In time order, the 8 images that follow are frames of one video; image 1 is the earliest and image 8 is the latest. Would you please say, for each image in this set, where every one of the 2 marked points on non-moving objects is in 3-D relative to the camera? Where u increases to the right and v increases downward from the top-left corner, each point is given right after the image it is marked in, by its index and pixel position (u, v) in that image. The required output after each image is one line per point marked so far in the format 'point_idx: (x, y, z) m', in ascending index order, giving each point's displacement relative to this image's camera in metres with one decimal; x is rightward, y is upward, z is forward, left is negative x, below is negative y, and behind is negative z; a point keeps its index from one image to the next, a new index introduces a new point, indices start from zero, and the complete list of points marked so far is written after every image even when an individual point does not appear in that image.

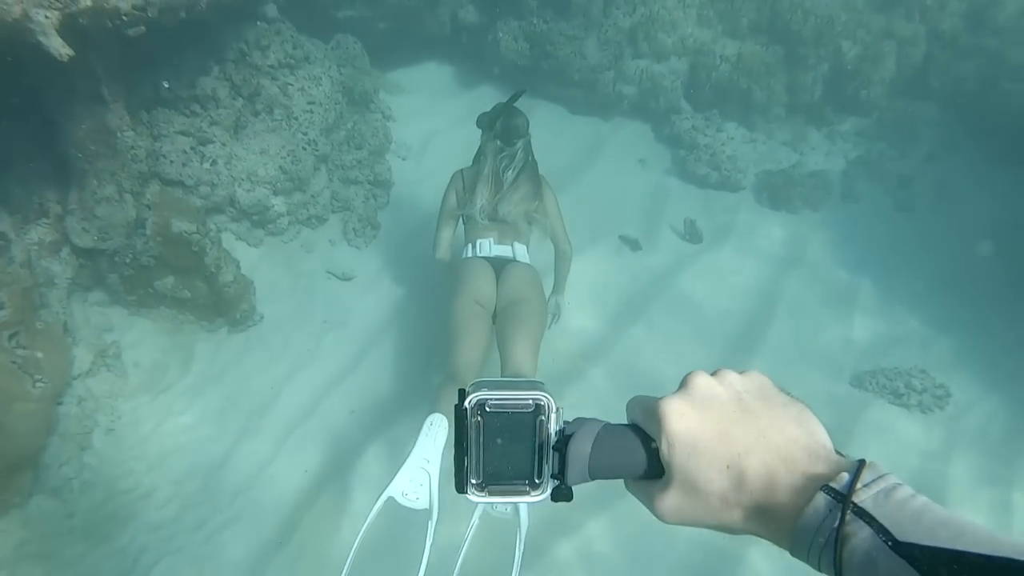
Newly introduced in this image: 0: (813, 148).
0: (+2.9, +1.4, +7.3) m
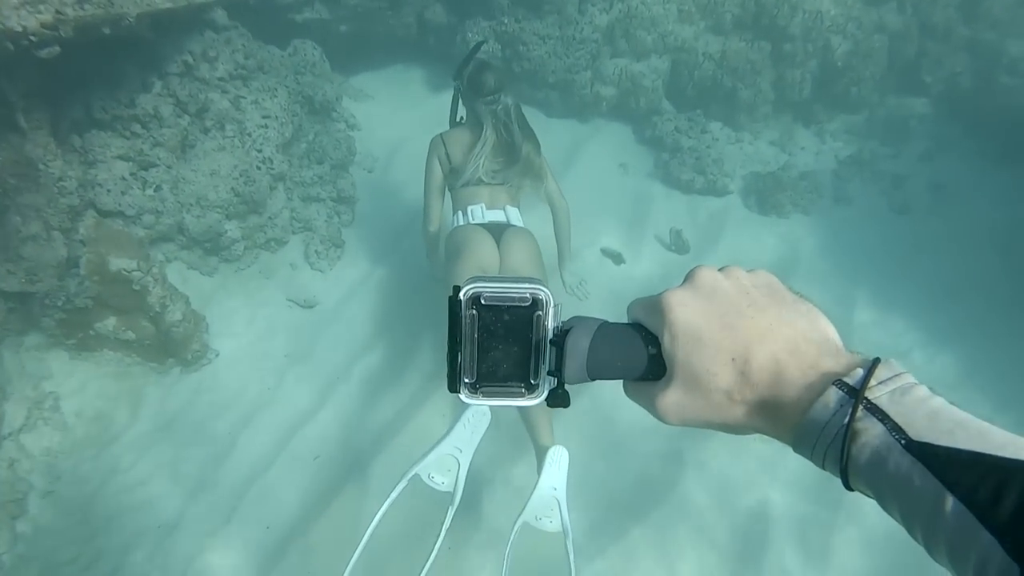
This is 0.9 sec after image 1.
0: (+2.7, +1.3, +7.0) m
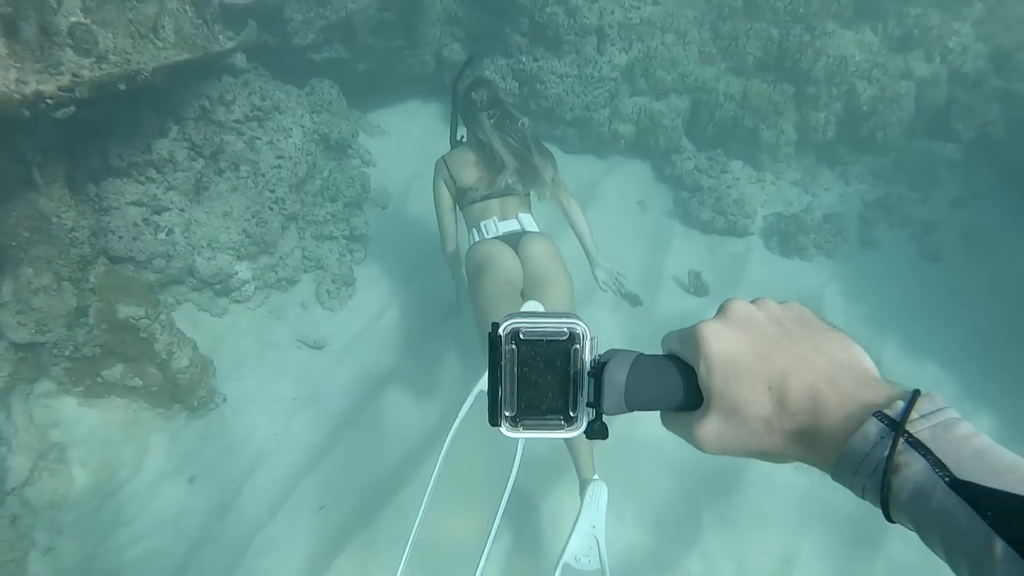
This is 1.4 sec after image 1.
0: (+2.9, +0.9, +6.8) m
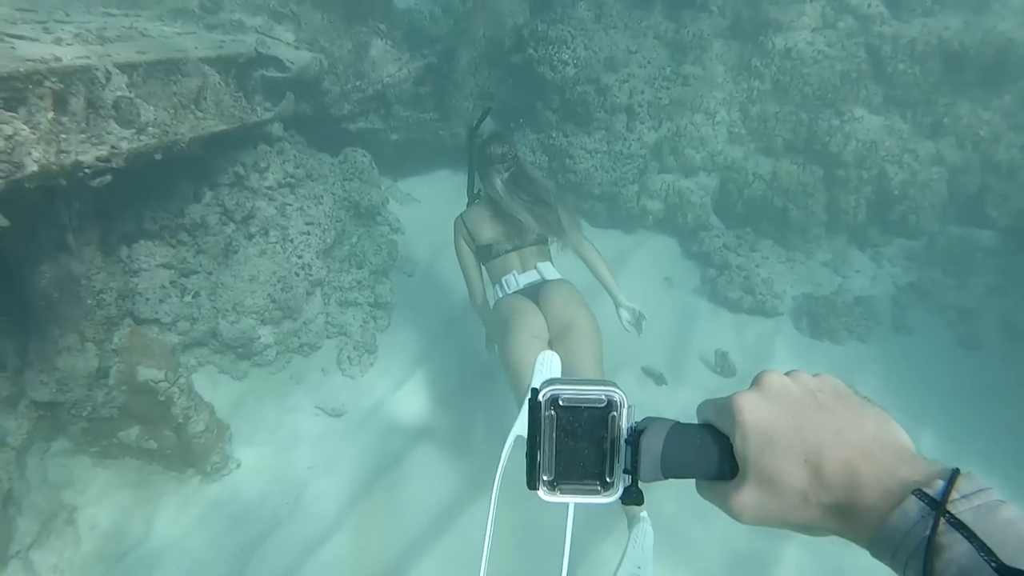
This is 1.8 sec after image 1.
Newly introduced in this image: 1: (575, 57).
0: (+3.1, +0.2, +6.7) m
1: (+0.5, +2.0, +6.3) m
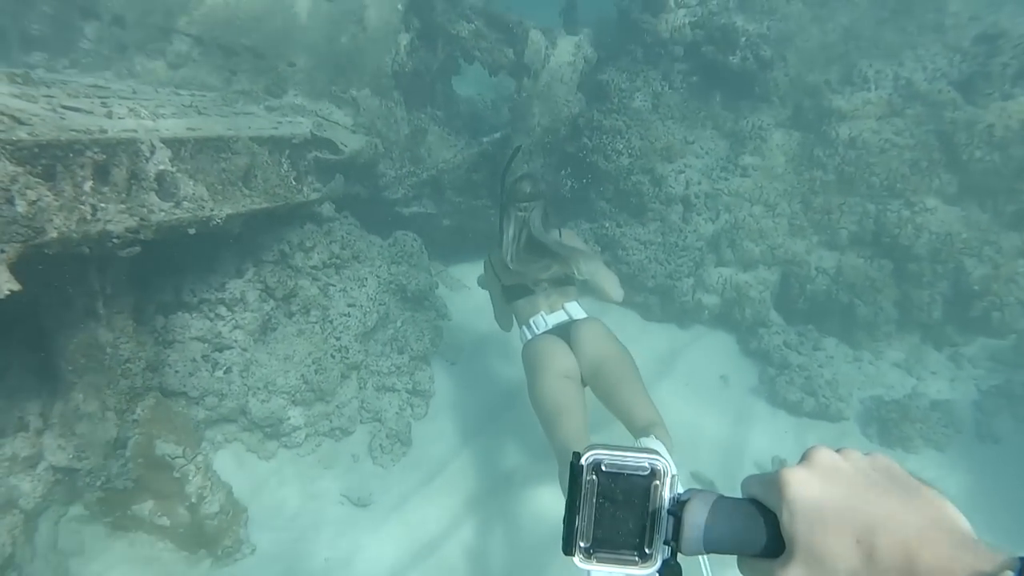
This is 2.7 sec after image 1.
0: (+3.5, -0.7, +6.2) m
1: (+1.0, +1.2, +6.2) m
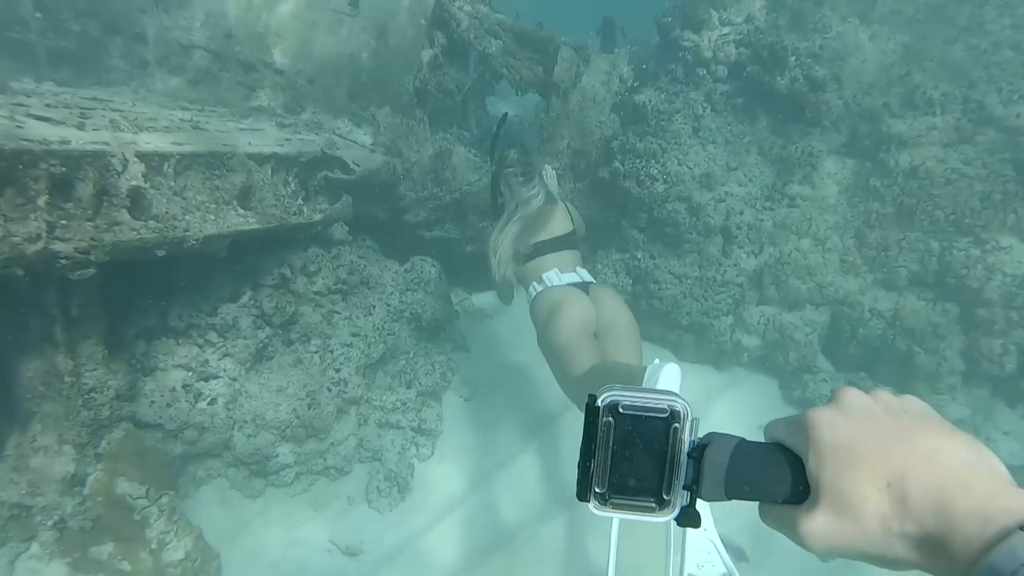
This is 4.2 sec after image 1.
0: (+3.6, -1.1, +5.4) m
1: (+1.2, +0.9, +5.7) m
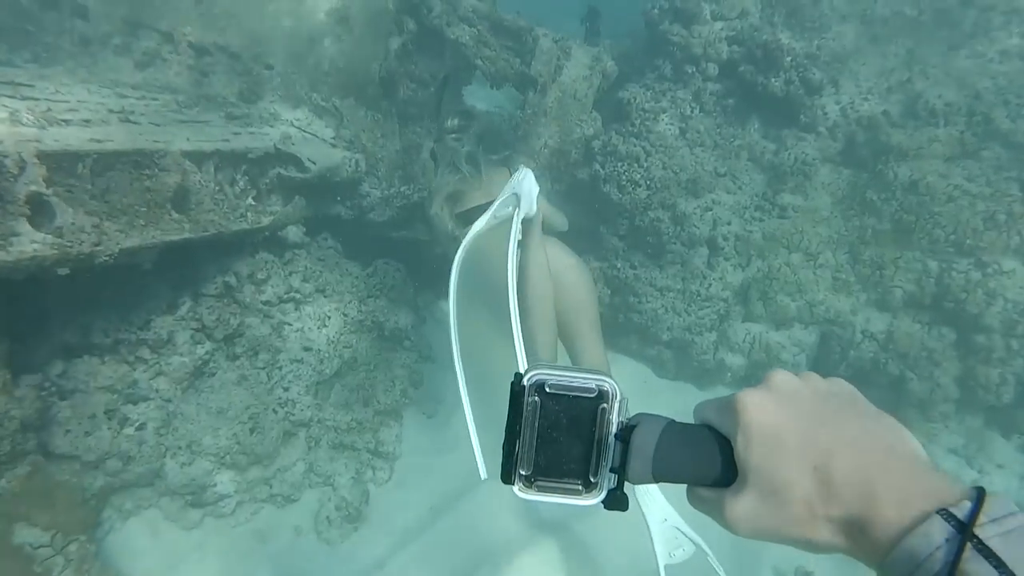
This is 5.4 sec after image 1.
0: (+3.4, -1.2, +5.1) m
1: (+1.0, +0.8, +5.3) m
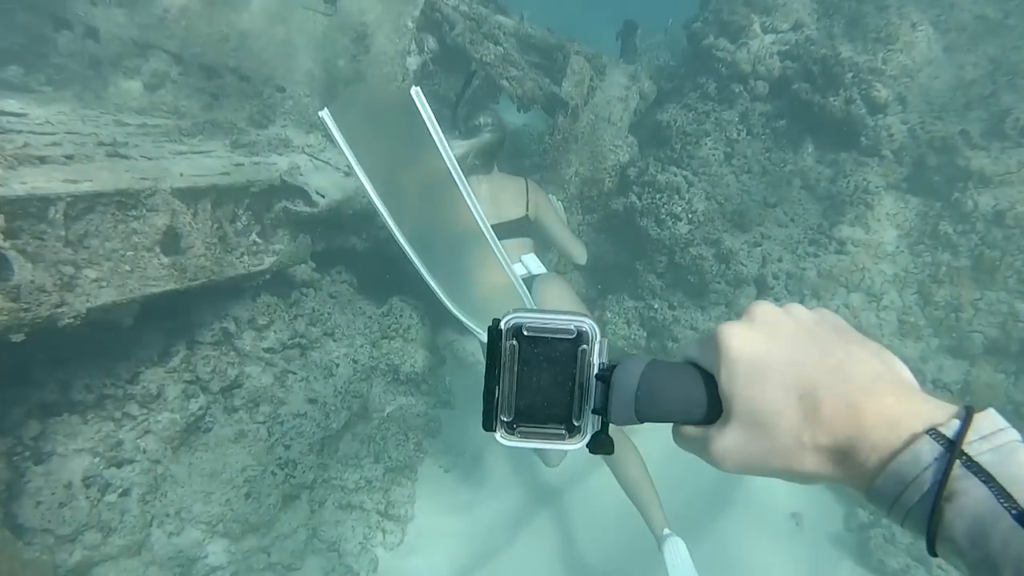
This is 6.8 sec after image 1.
0: (+3.5, -1.5, +4.5) m
1: (+1.2, +0.5, +4.8) m
